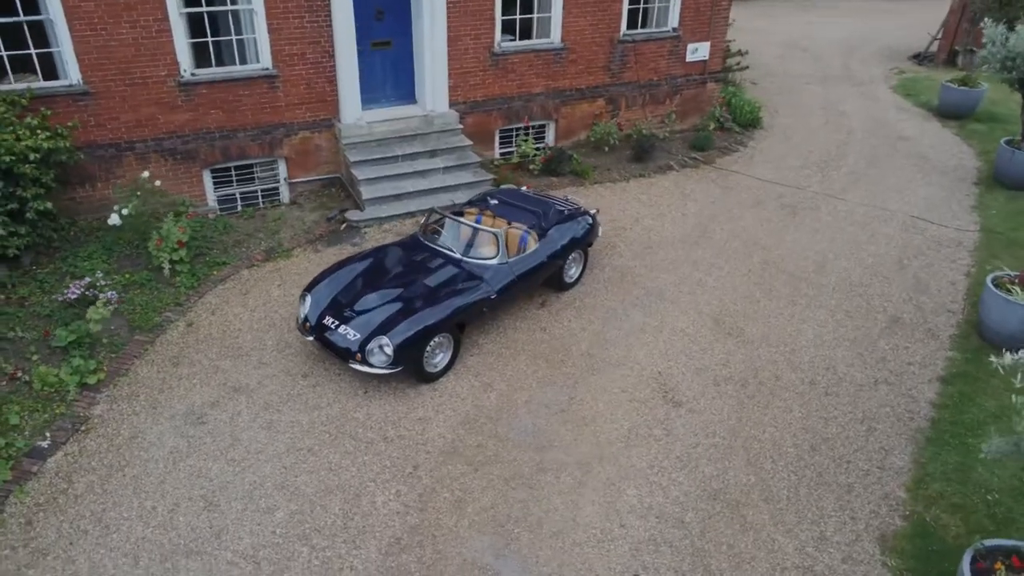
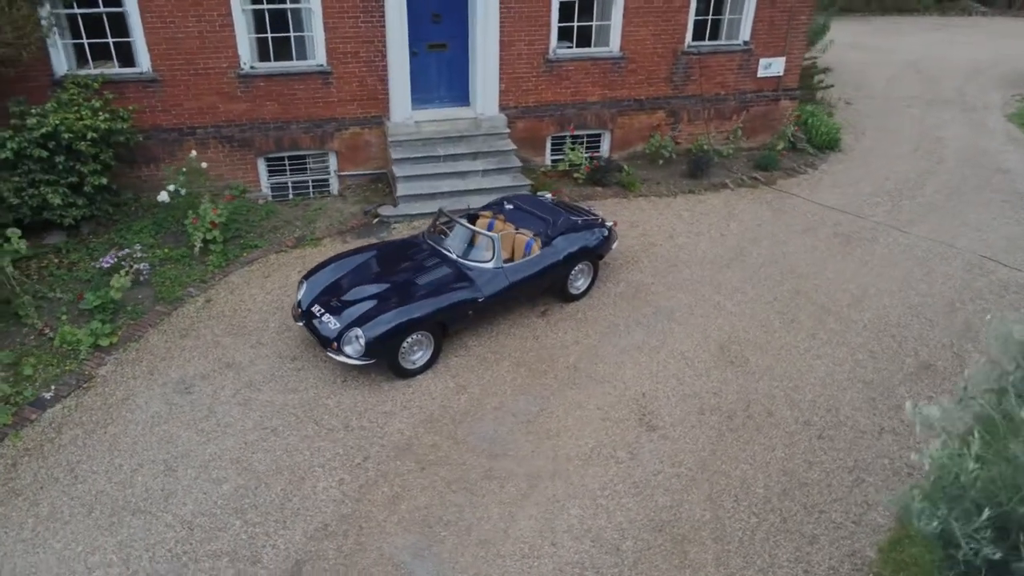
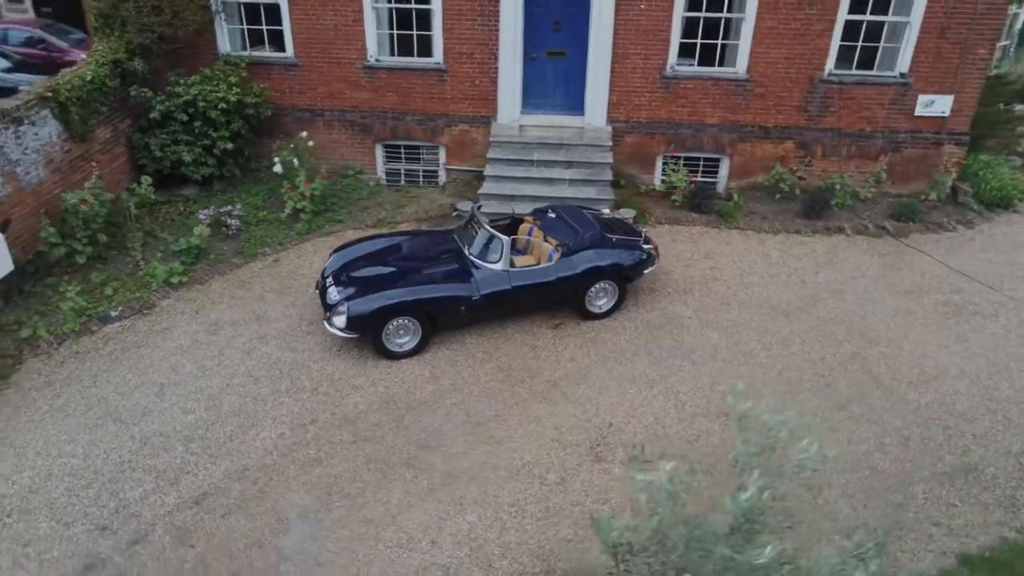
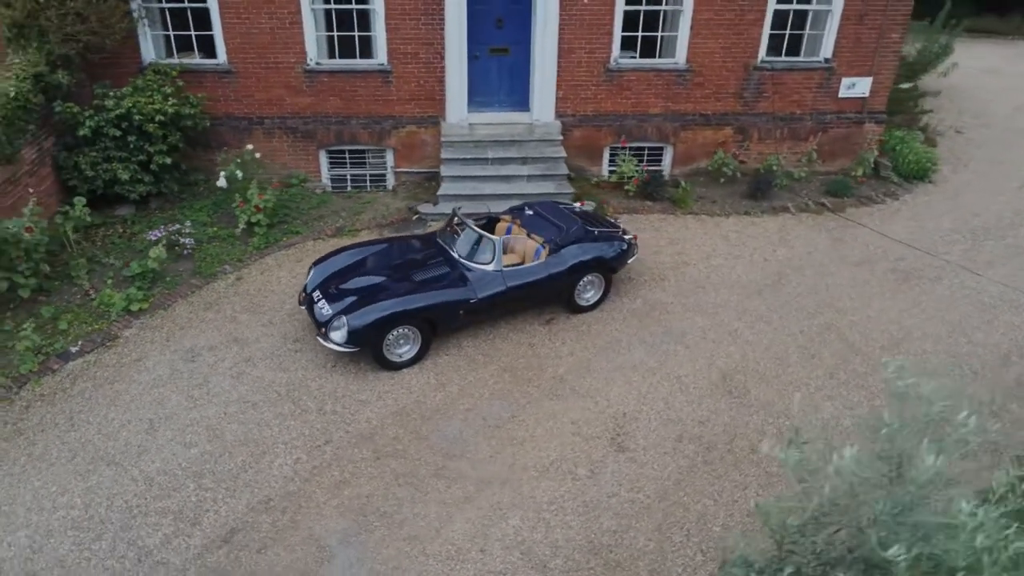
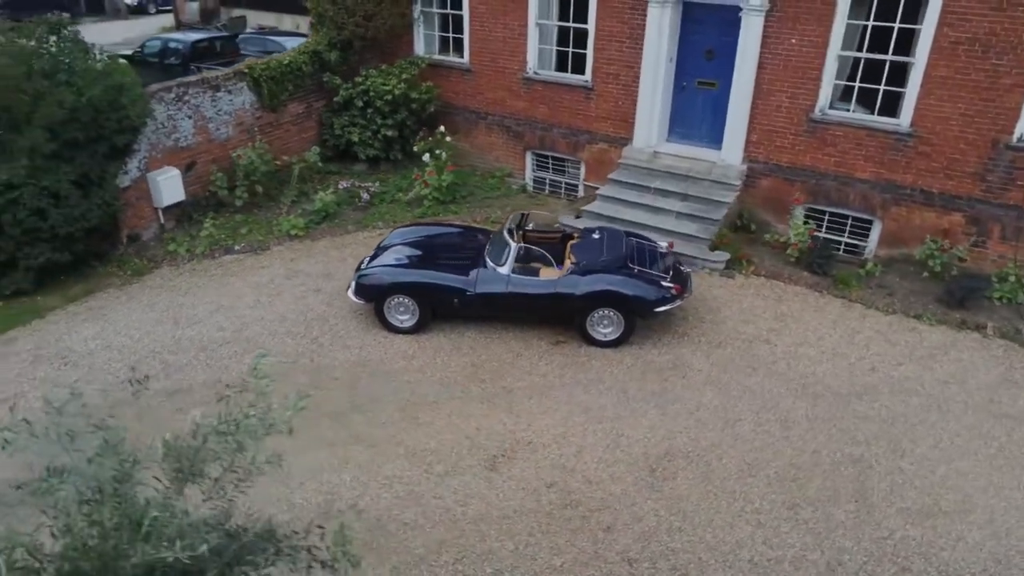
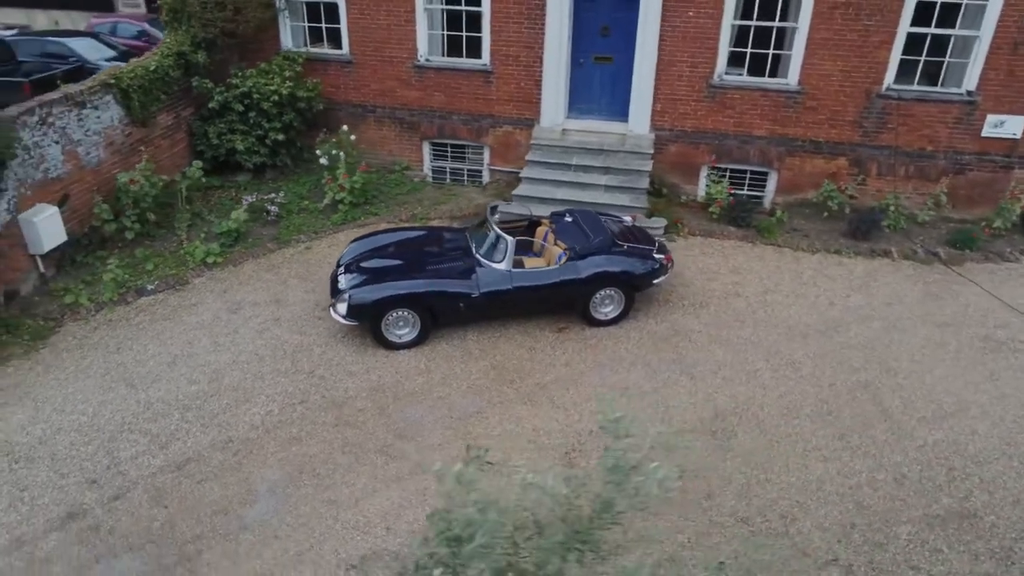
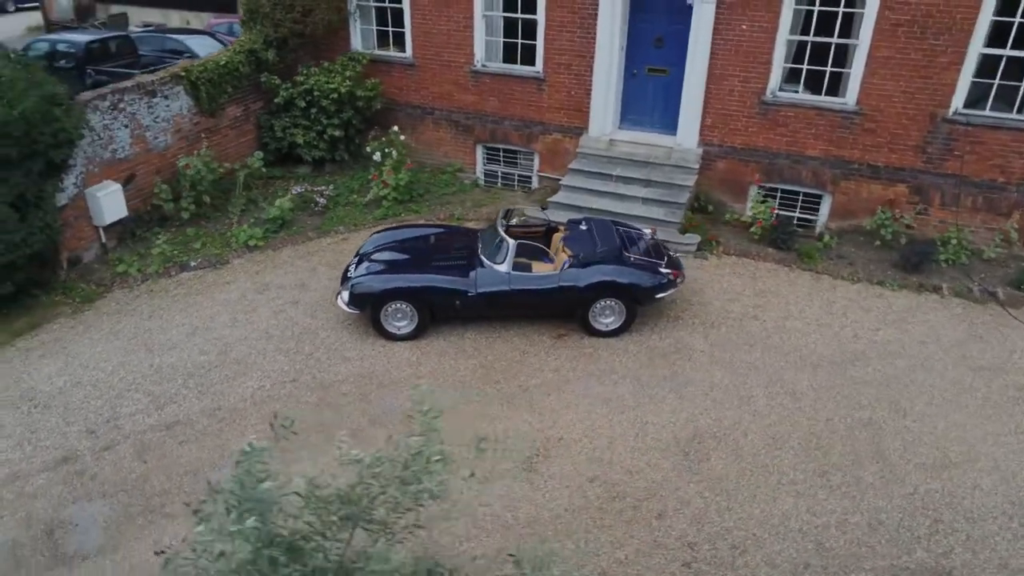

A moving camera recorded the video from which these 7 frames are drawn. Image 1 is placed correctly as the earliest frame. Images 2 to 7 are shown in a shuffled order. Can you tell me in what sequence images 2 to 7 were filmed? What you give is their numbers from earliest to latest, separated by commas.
2, 4, 3, 6, 7, 5
